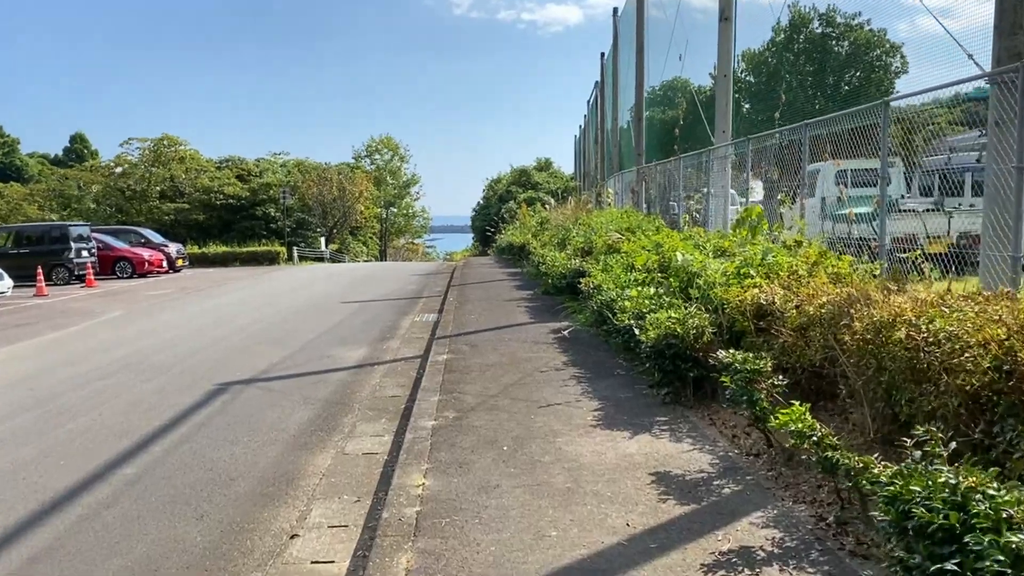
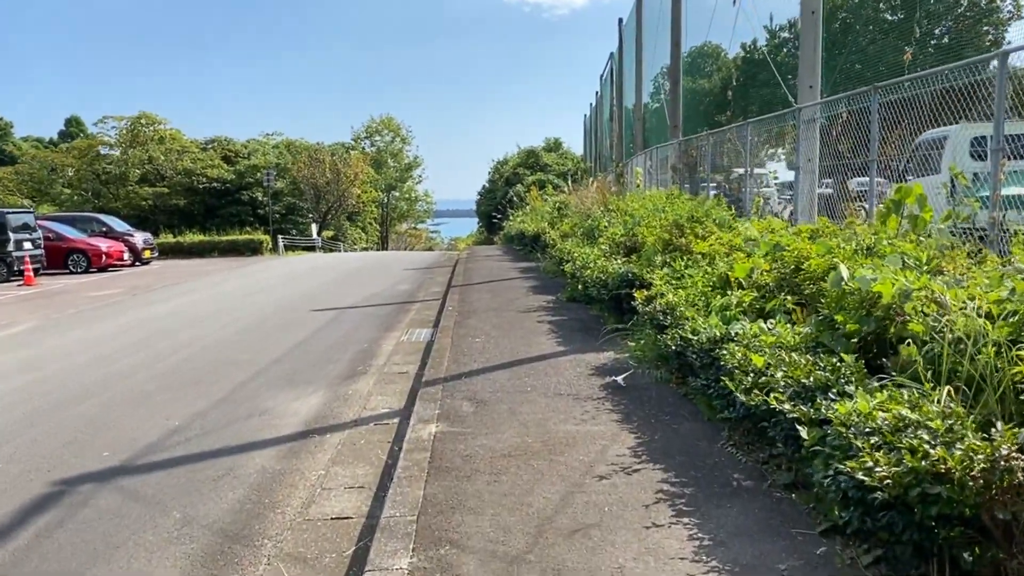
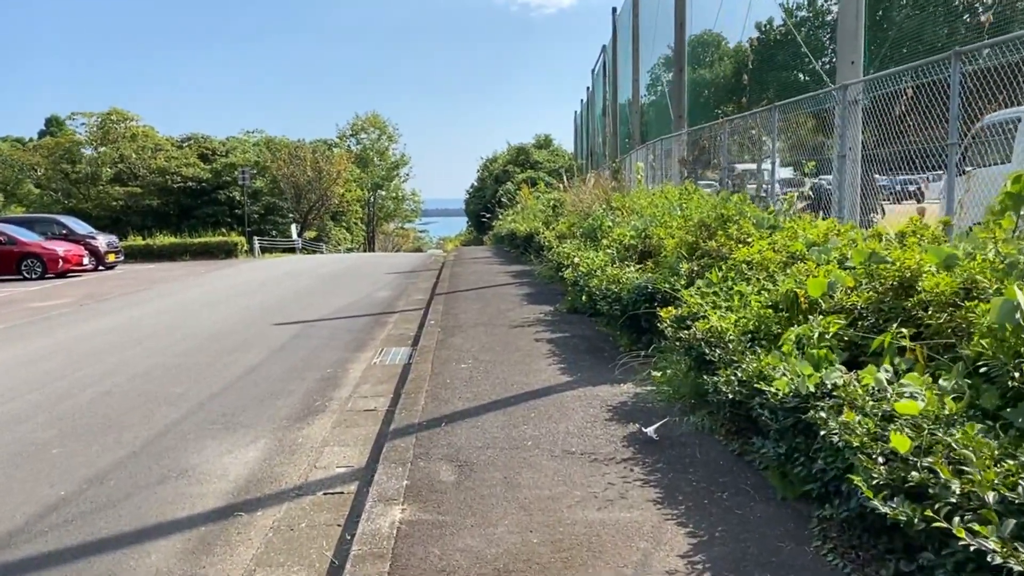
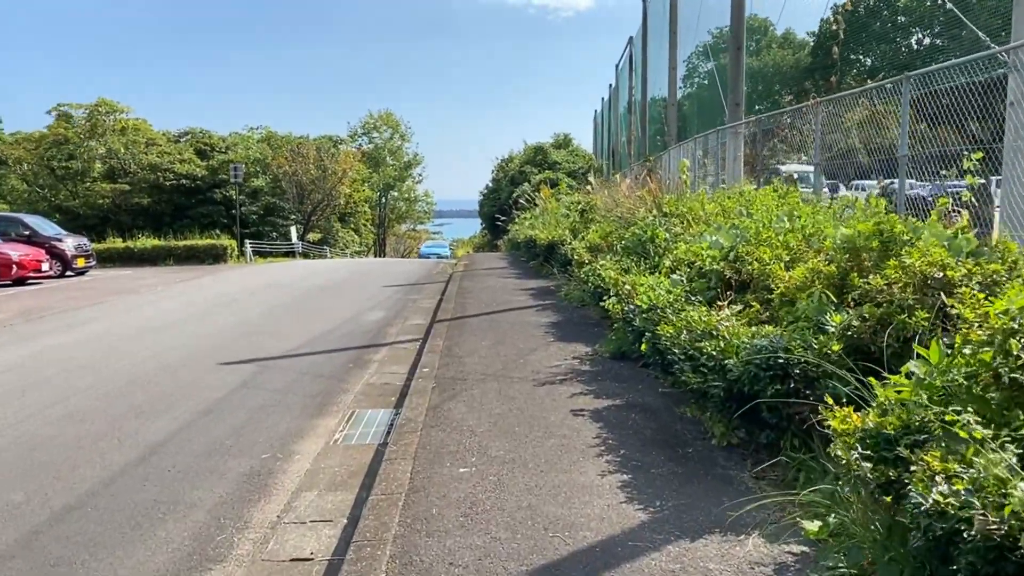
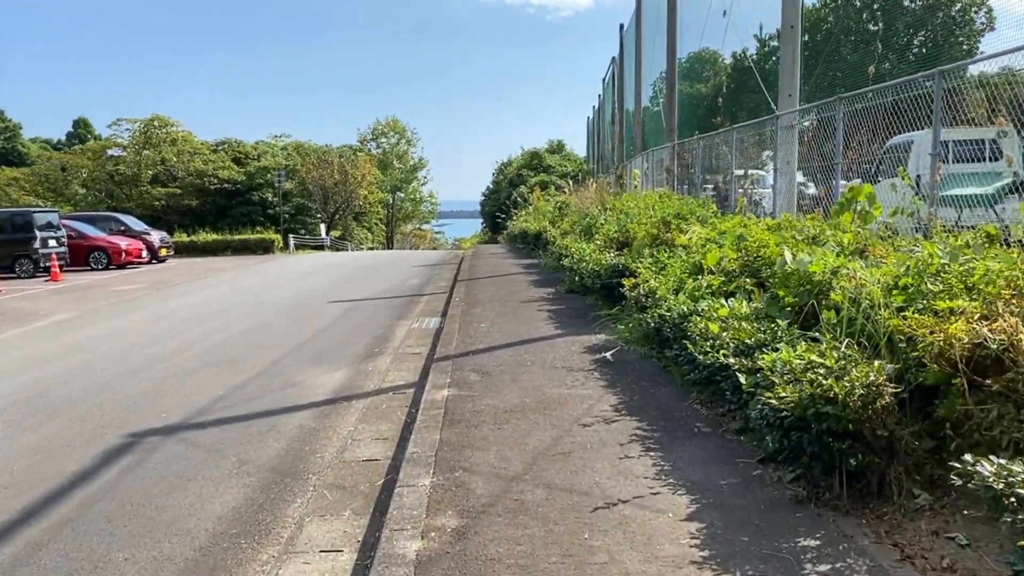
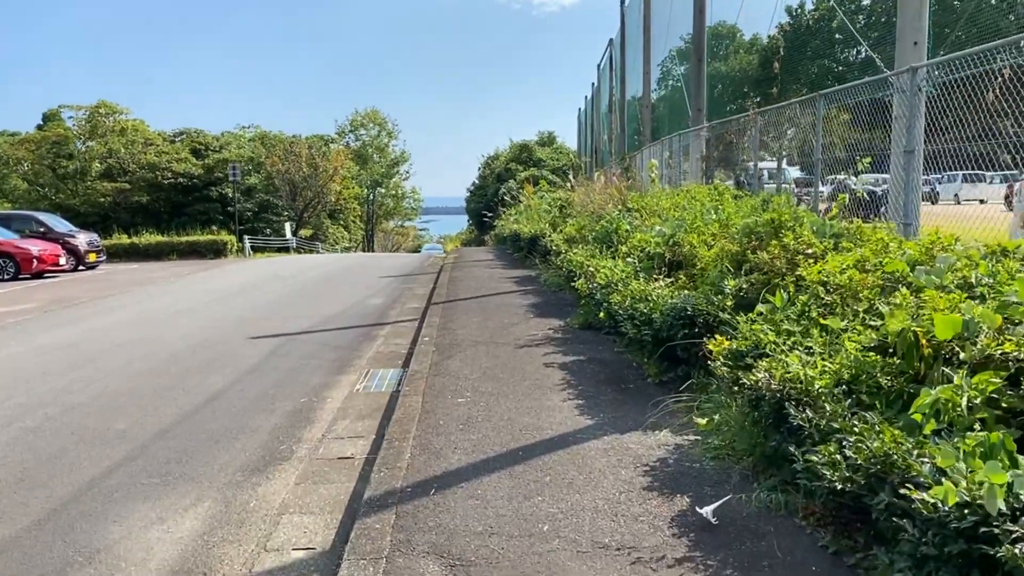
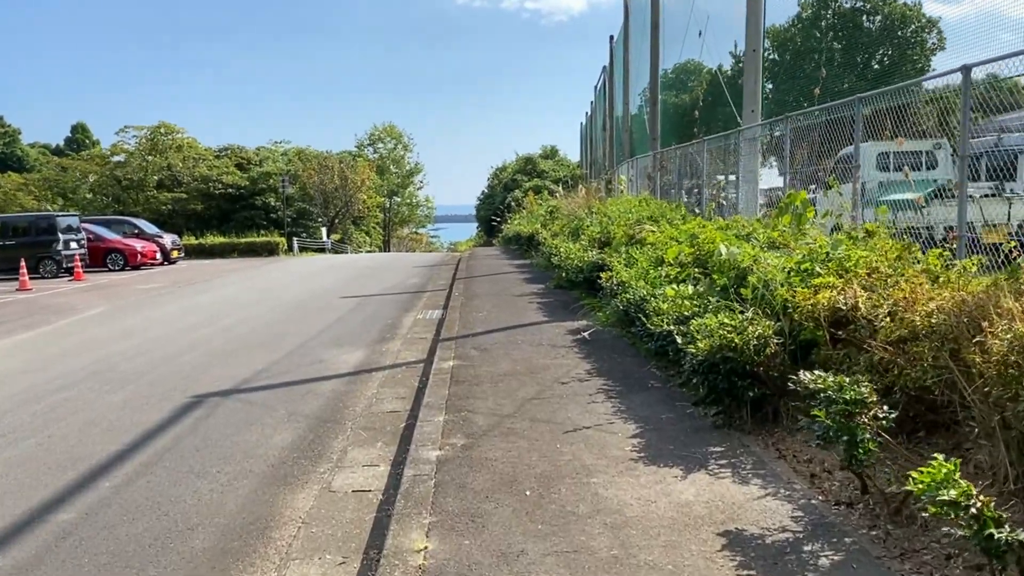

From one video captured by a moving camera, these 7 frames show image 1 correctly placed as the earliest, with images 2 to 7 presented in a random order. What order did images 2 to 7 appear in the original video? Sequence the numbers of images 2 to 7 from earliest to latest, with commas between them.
7, 5, 2, 3, 6, 4
